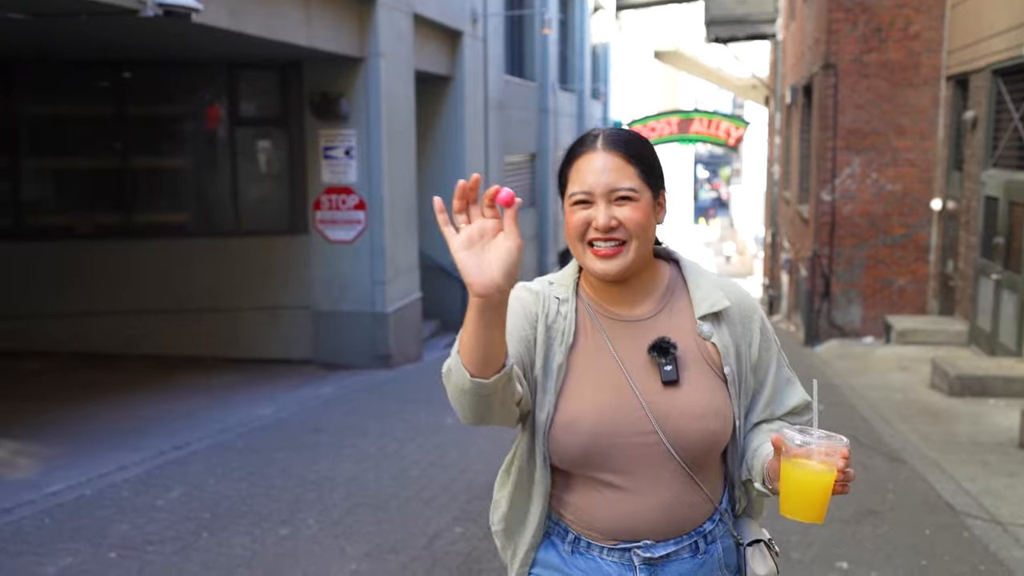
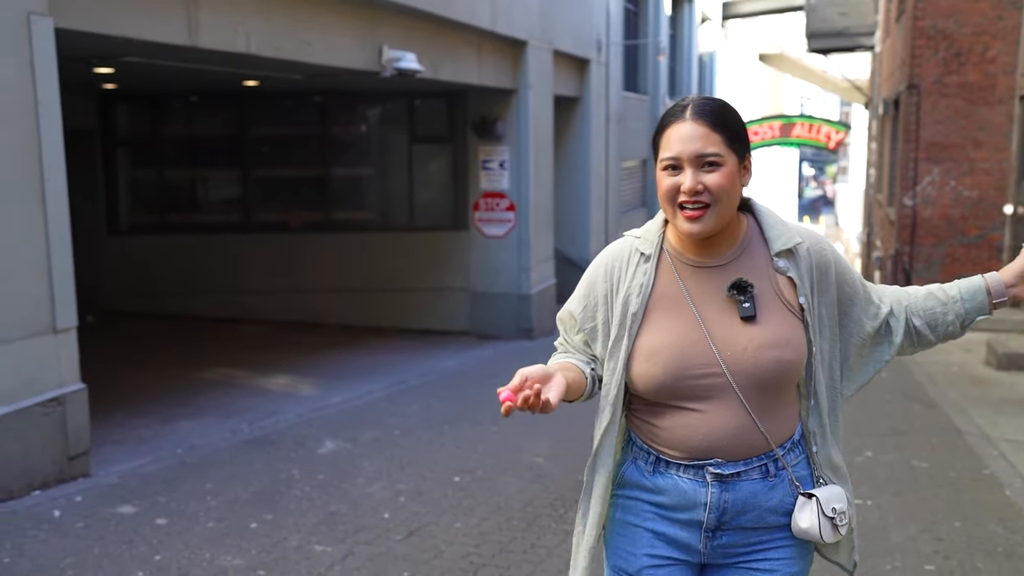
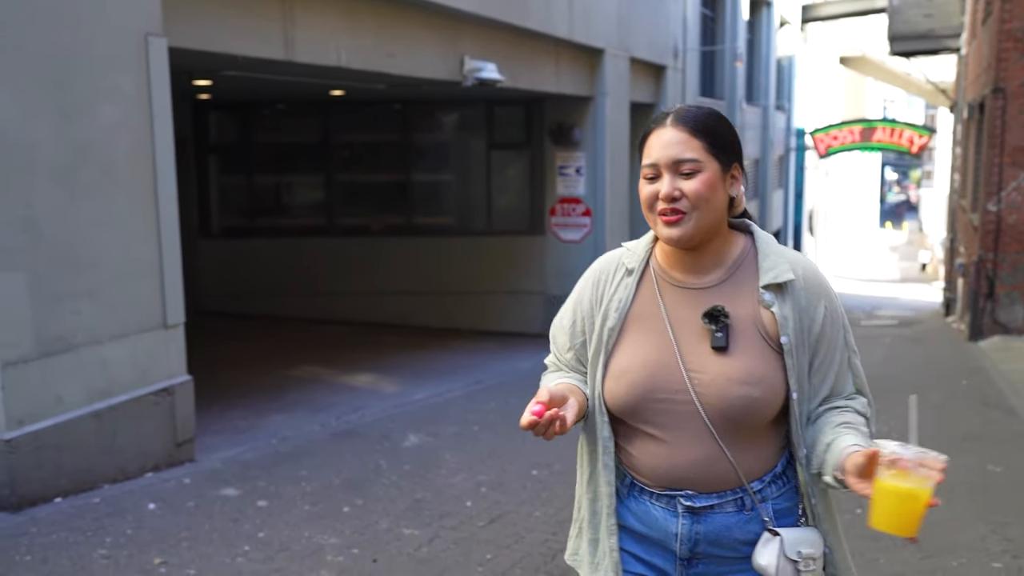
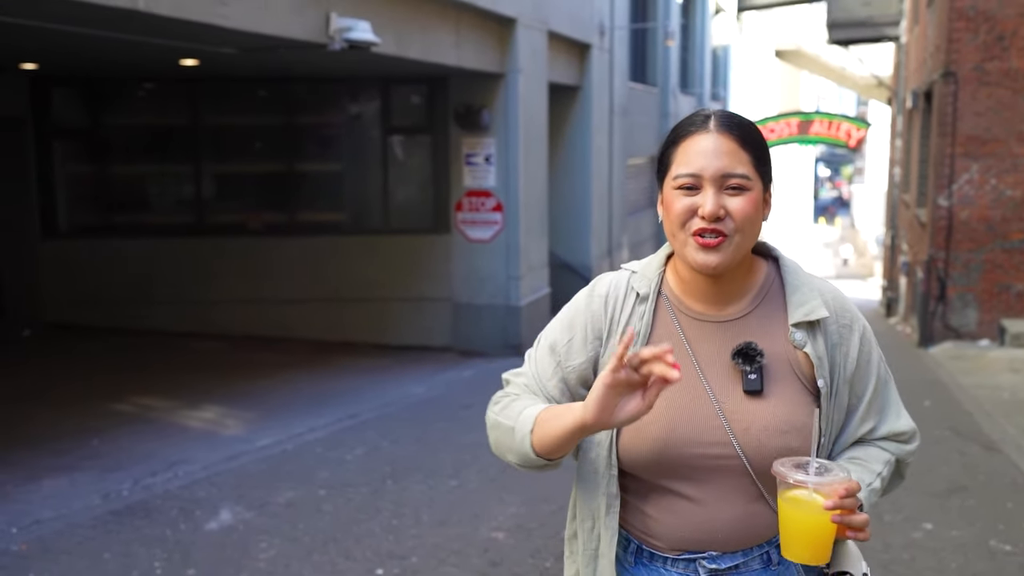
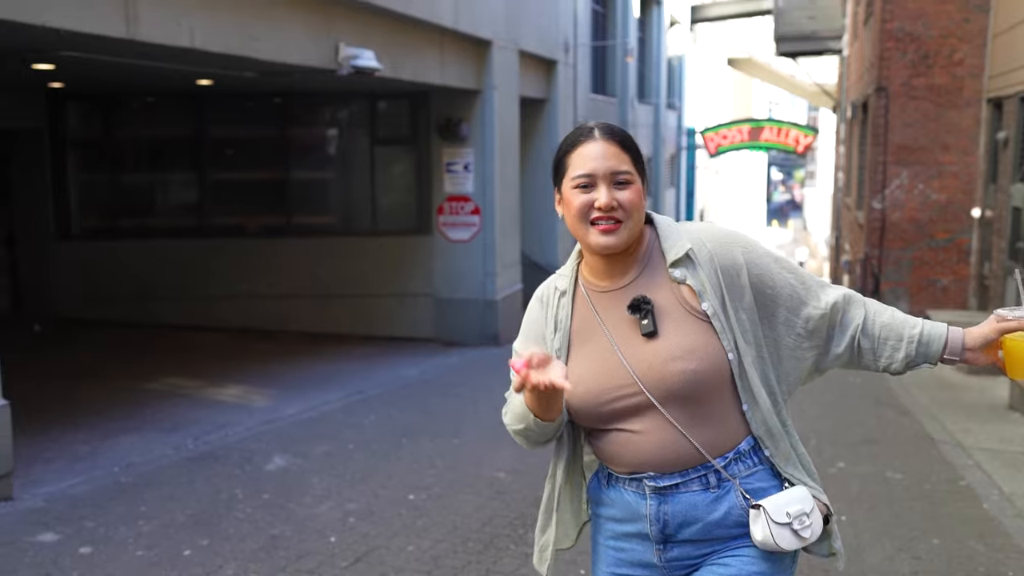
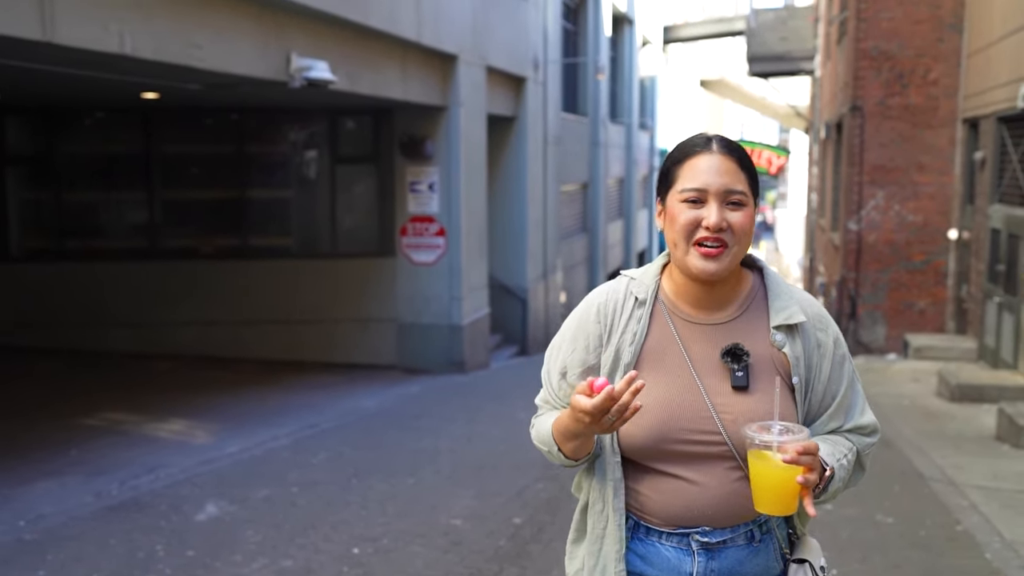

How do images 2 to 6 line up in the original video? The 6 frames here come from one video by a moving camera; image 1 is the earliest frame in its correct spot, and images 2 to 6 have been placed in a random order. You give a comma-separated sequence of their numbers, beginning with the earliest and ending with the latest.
4, 6, 5, 2, 3
